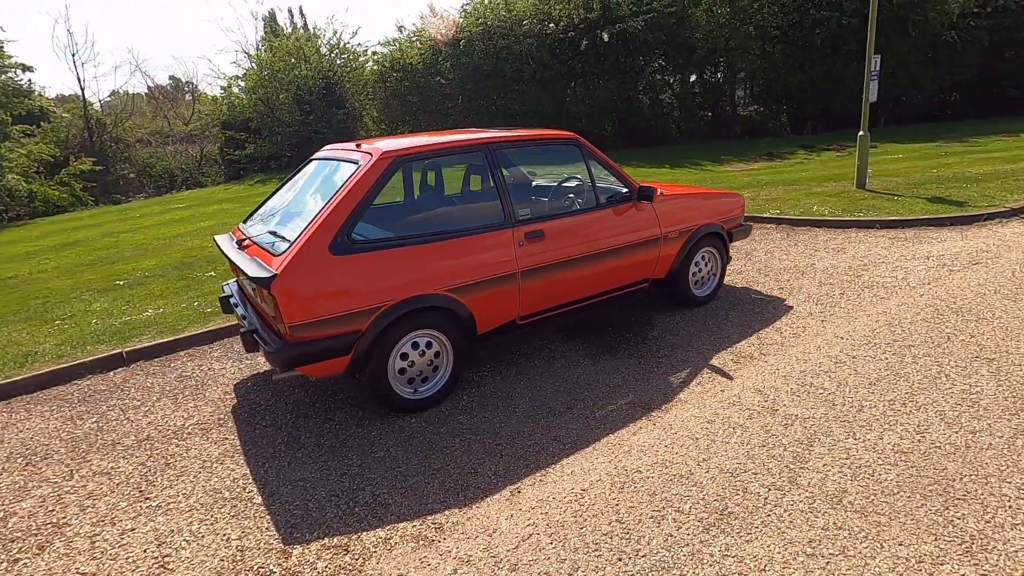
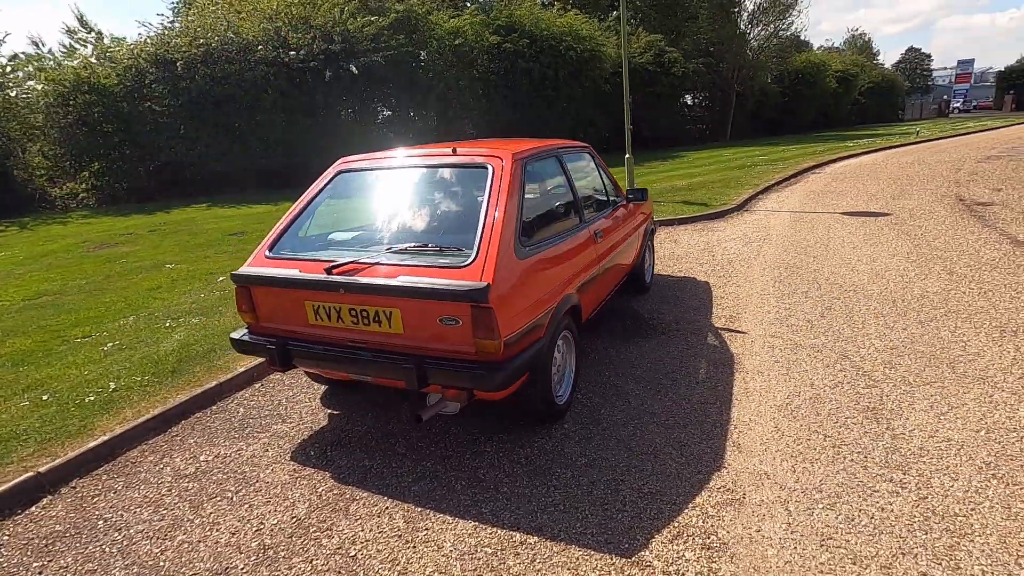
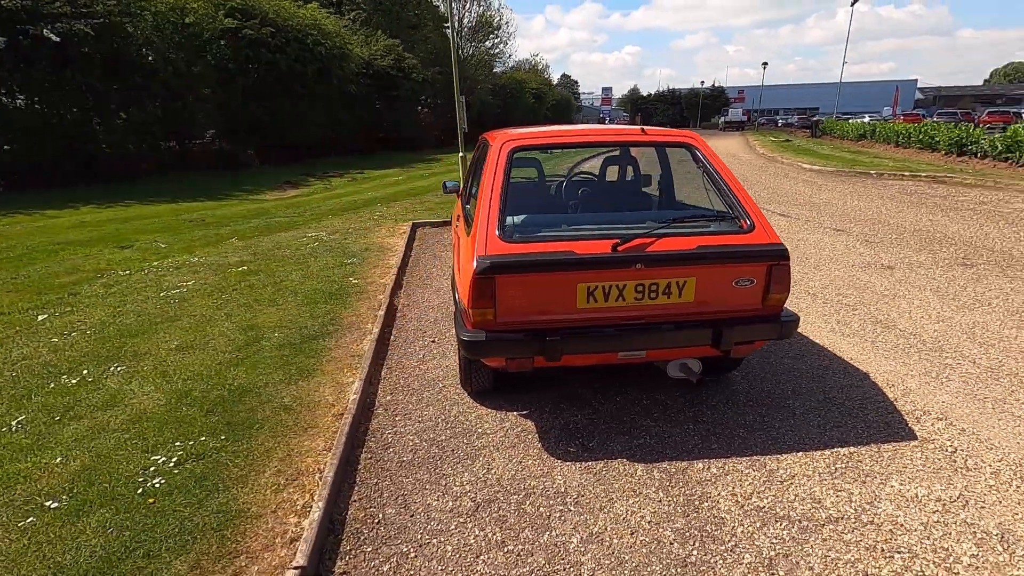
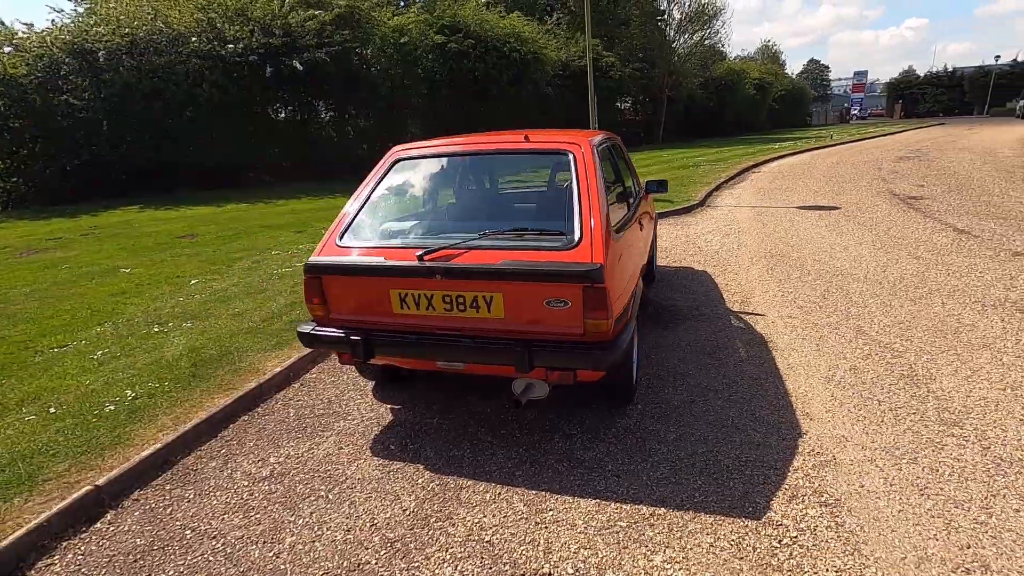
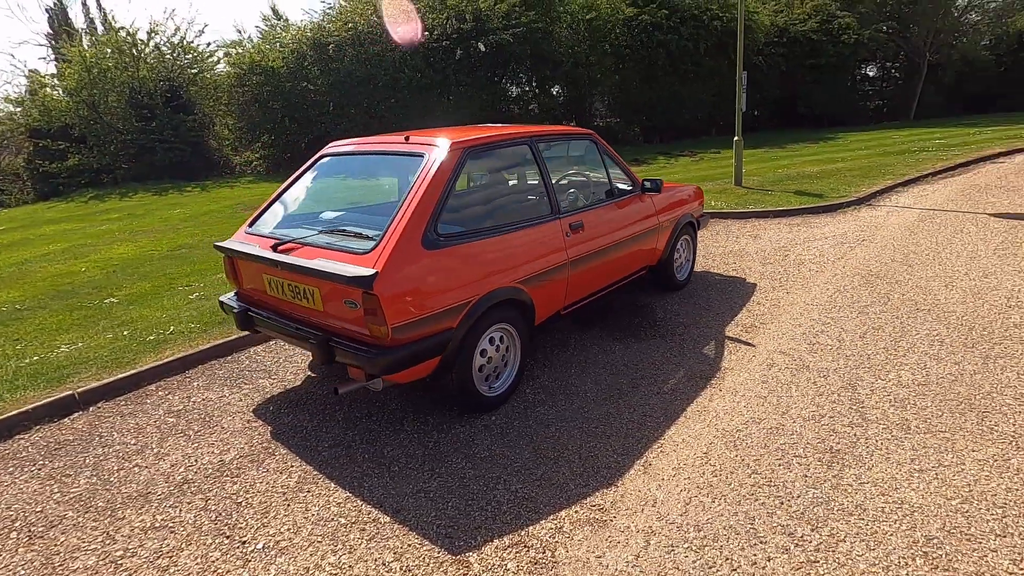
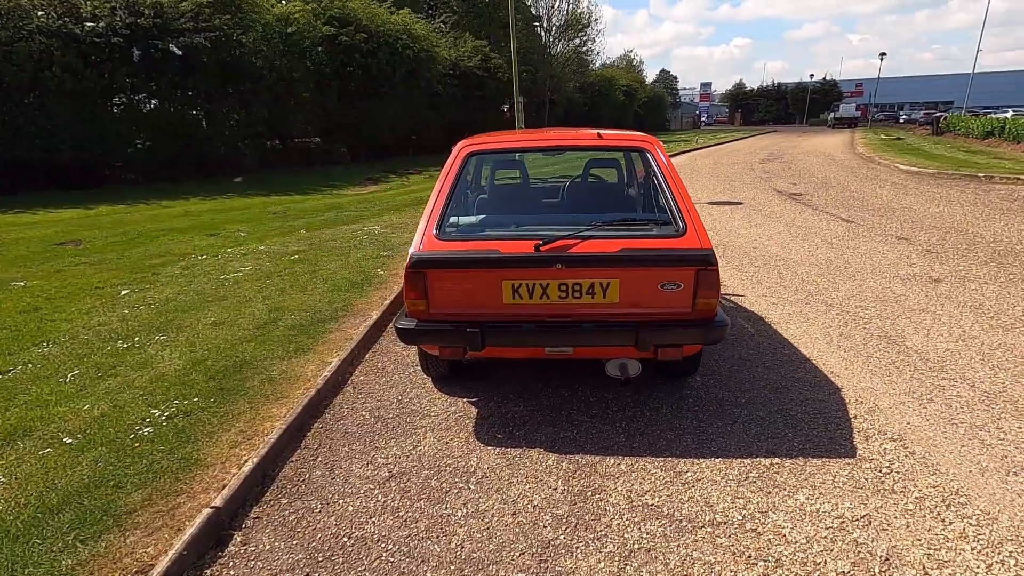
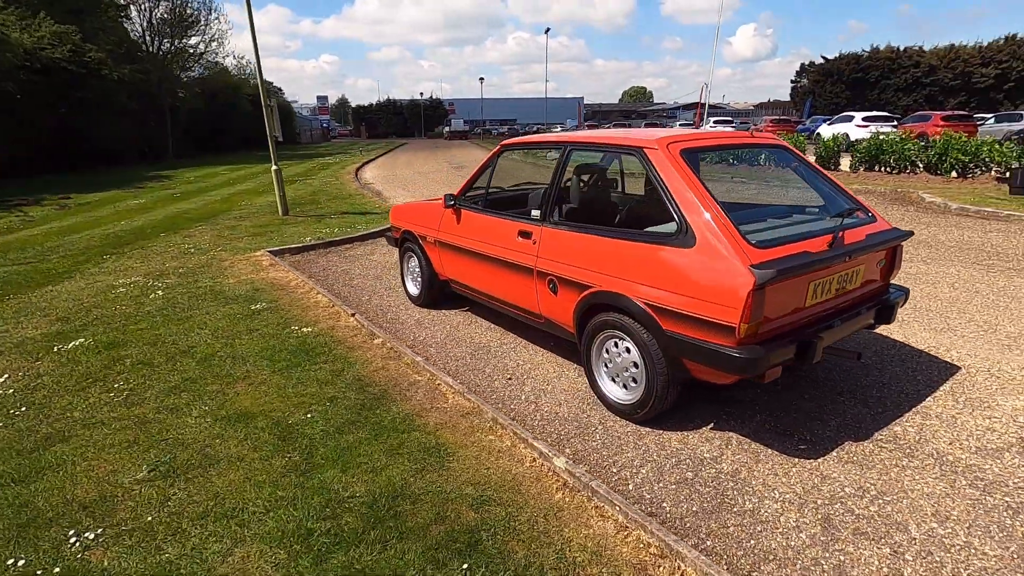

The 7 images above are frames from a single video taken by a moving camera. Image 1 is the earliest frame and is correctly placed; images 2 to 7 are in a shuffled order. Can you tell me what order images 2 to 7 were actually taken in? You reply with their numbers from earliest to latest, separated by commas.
5, 2, 4, 6, 3, 7
